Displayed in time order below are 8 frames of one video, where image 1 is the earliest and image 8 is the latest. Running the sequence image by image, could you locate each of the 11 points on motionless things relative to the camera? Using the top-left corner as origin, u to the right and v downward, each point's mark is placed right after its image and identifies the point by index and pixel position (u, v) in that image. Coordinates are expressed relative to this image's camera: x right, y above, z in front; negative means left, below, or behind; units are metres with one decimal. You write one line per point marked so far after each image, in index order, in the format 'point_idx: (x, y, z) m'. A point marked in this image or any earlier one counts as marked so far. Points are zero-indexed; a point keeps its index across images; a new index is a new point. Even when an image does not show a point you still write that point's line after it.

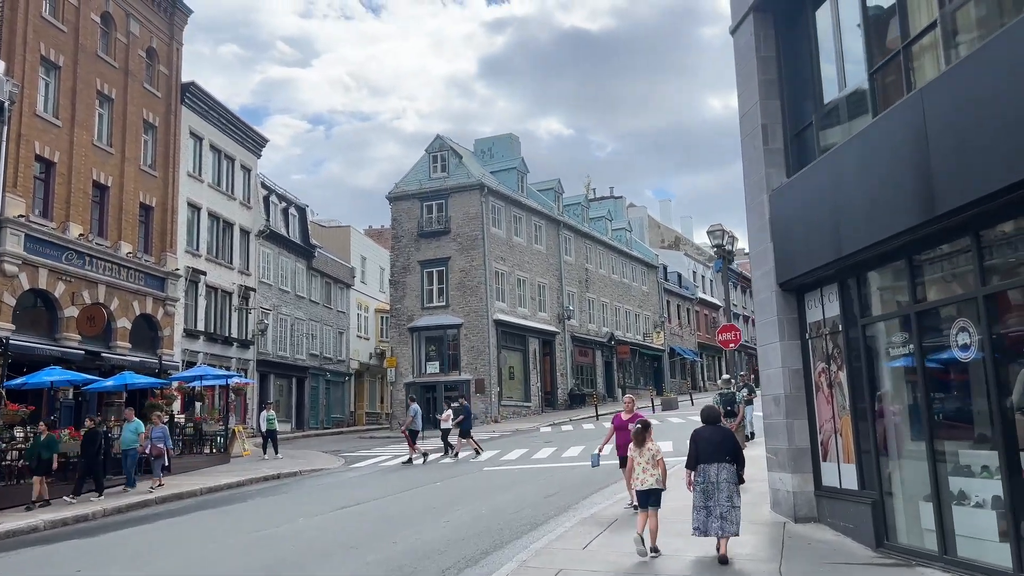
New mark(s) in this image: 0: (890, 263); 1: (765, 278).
0: (+4.2, +0.3, +8.6) m
1: (+3.5, +0.1, +10.8) m
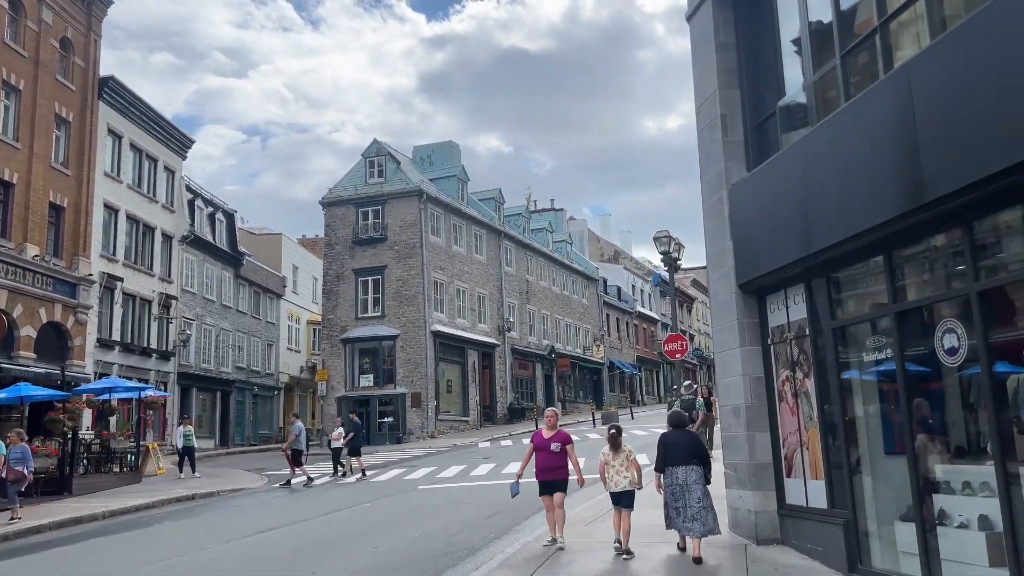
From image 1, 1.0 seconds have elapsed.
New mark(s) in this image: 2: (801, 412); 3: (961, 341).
0: (+3.6, +0.3, +7.9) m
1: (+2.7, +0.1, +10.0) m
2: (+3.3, -1.4, +8.9) m
3: (+3.8, -0.5, +6.7) m
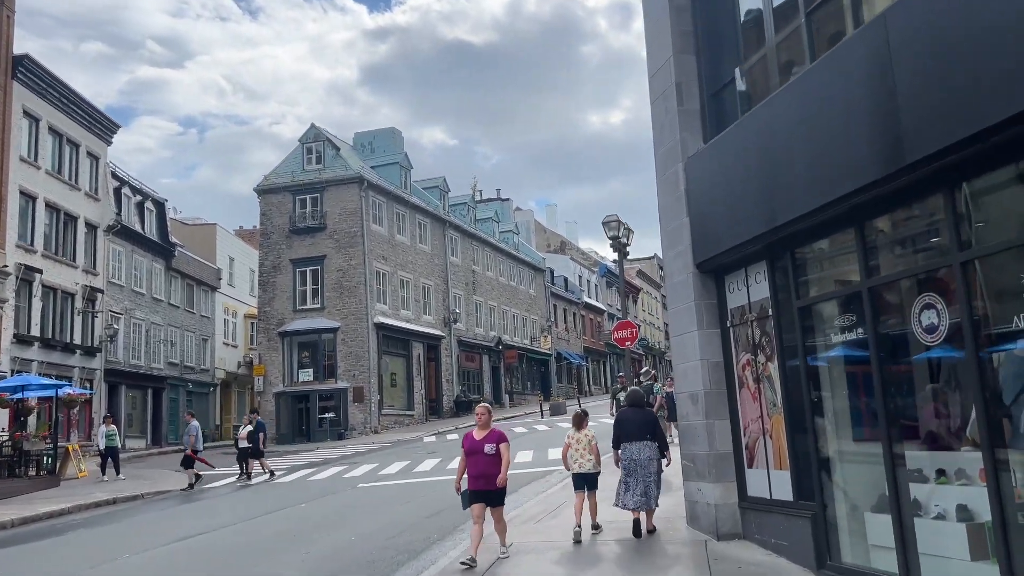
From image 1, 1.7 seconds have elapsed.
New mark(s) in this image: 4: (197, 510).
0: (+3.0, +0.5, +7.3) m
1: (+2.0, +0.4, +9.4) m
2: (+2.7, -1.2, +8.3) m
3: (+3.4, -0.2, +6.1) m
4: (-6.3, -4.4, +15.6) m
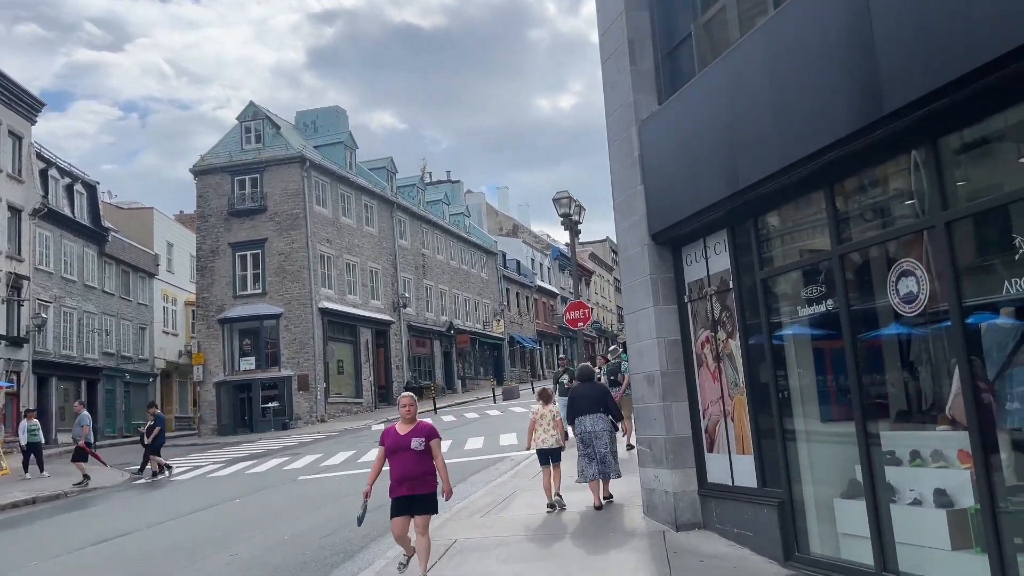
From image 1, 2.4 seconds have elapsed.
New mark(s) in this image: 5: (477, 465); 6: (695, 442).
0: (+2.5, +0.8, +6.7) m
1: (+1.4, +0.7, +8.7) m
2: (+2.1, -0.9, +7.7) m
3: (+2.9, 0.0, +5.6) m
4: (-7.2, -4.1, +14.5) m
5: (-0.7, -3.5, +15.3) m
6: (+1.9, -1.6, +8.1) m
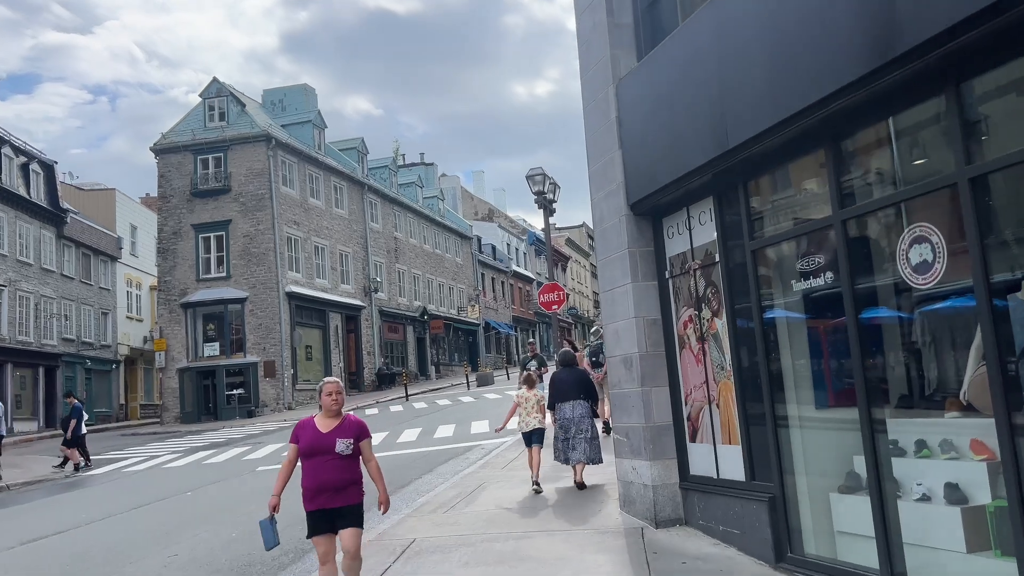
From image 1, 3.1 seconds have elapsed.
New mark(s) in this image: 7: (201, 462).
0: (+2.2, +1.0, +6.0) m
1: (+1.0, +0.9, +8.0) m
2: (+1.8, -0.6, +7.0) m
3: (+2.7, +0.2, +4.9) m
4: (-7.8, -3.7, +13.6) m
5: (-1.2, -3.1, +14.6) m
6: (+1.6, -1.4, +7.4) m
7: (-7.1, -4.0, +17.7) m
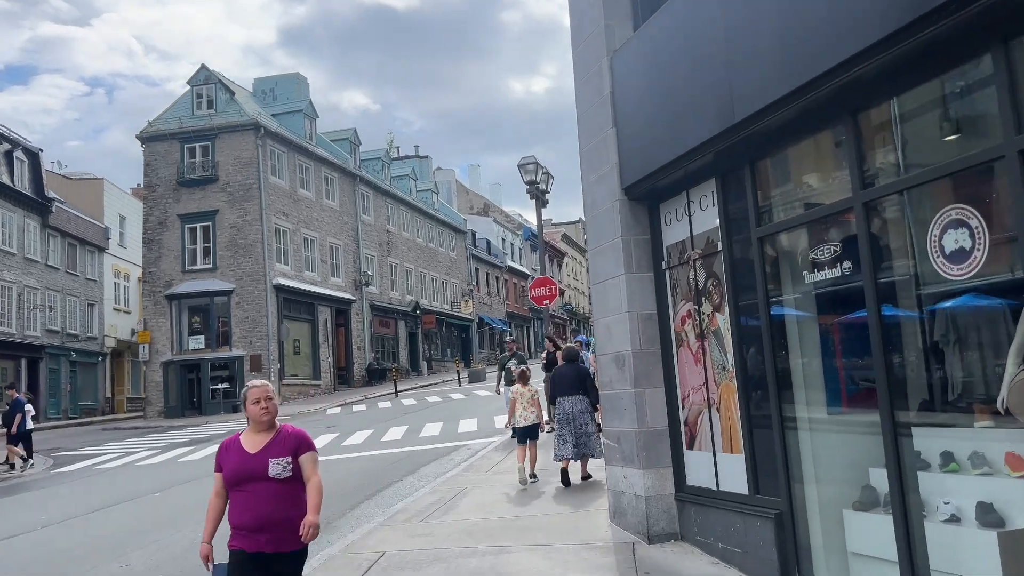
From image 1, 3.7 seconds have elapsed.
0: (+2.0, +1.1, +5.3) m
1: (+0.9, +1.0, +7.3) m
2: (+1.6, -0.6, +6.4) m
3: (+2.5, +0.3, +4.2) m
4: (-8.0, -3.6, +12.9) m
5: (-1.5, -3.0, +13.9) m
6: (+1.4, -1.3, +6.8) m
7: (-7.3, -3.8, +17.0) m
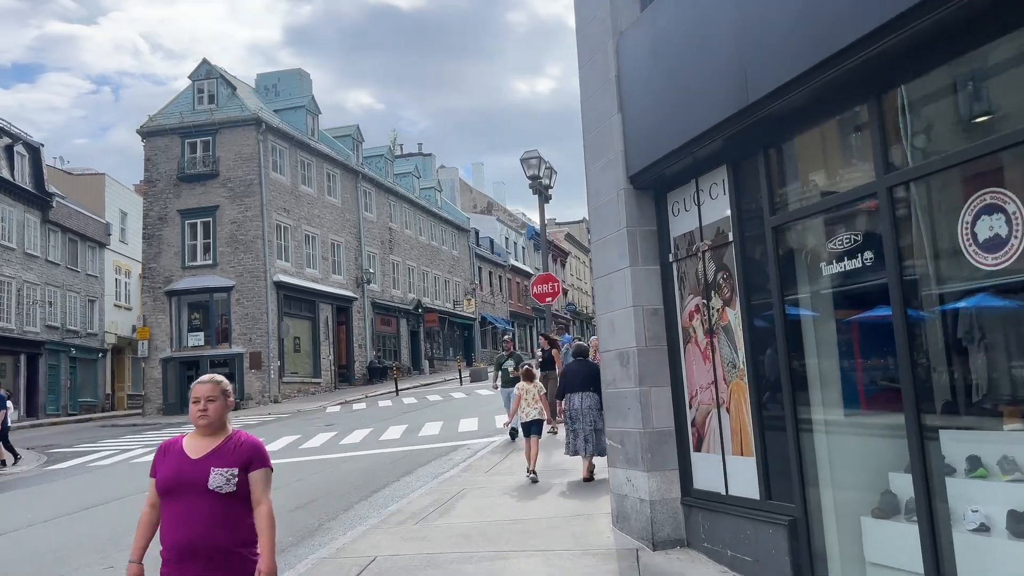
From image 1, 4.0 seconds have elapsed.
0: (+2.0, +1.1, +5.0) m
1: (+0.9, +1.0, +7.0) m
2: (+1.6, -0.5, +6.1) m
3: (+2.5, +0.3, +3.9) m
4: (-8.0, -3.4, +12.6) m
5: (-1.4, -2.9, +13.6) m
6: (+1.4, -1.2, +6.4) m
7: (-7.3, -3.6, +16.7) m
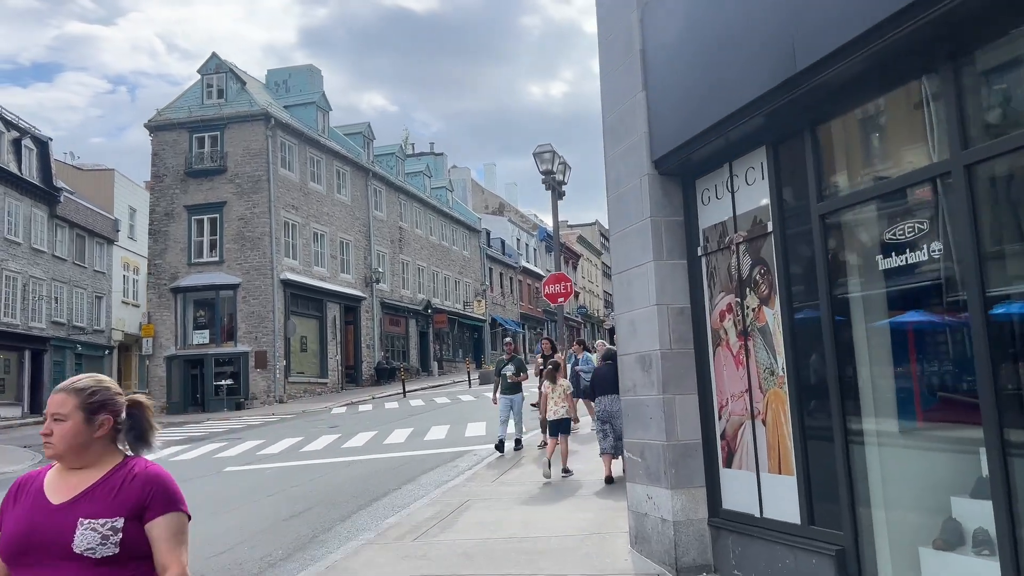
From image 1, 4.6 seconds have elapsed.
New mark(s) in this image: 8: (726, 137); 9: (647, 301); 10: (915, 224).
0: (+2.1, +1.1, +4.4) m
1: (+1.0, +1.1, +6.4) m
2: (+1.7, -0.5, +5.4) m
3: (+2.5, +0.3, +3.2) m
4: (-7.9, -3.3, +12.1) m
5: (-1.3, -2.9, +13.0) m
6: (+1.4, -1.2, +5.8) m
7: (-7.1, -3.5, +16.2) m
8: (+1.5, +1.0, +5.4) m
9: (+1.0, -0.1, +6.0) m
10: (+2.2, +0.3, +4.2) m
